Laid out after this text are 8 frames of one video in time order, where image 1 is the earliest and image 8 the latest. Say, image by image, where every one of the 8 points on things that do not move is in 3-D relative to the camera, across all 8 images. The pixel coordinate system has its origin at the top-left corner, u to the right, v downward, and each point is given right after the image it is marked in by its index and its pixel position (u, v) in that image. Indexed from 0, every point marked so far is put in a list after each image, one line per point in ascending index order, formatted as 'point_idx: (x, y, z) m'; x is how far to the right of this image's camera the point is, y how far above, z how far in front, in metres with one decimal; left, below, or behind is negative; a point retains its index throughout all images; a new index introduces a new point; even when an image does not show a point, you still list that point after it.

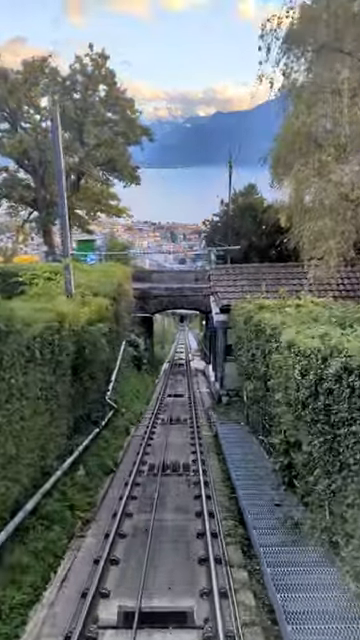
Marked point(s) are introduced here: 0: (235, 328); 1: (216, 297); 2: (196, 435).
0: (+1.1, -0.1, +15.8) m
1: (+0.8, +0.5, +18.0) m
2: (+0.3, -1.8, +13.6) m
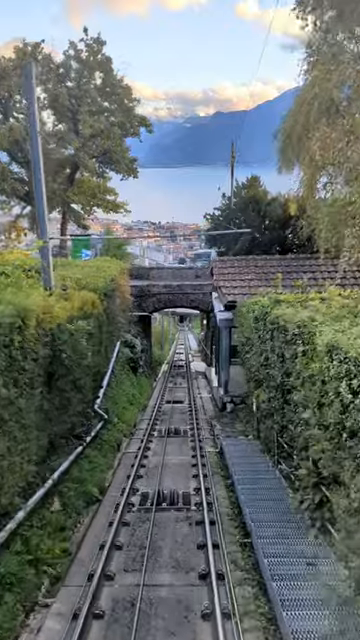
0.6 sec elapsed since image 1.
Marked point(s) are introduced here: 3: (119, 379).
0: (+1.0, -0.1, +13.9) m
1: (+0.8, +0.5, +16.1) m
2: (+0.2, -1.8, +11.7) m
3: (-1.4, -1.4, +19.3) m
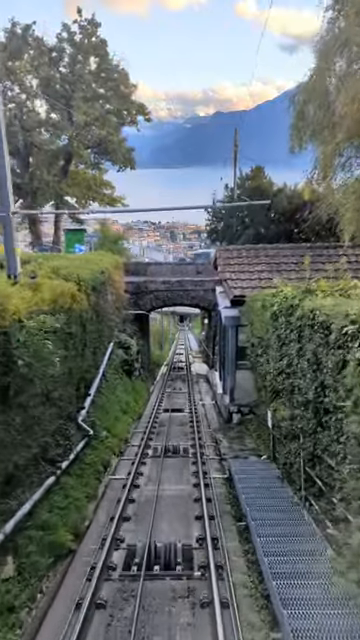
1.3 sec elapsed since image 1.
0: (+1.0, 0.0, +11.7) m
1: (+0.8, +0.6, +13.9) m
2: (+0.2, -1.8, +9.6) m
3: (-1.4, -1.3, +17.2) m
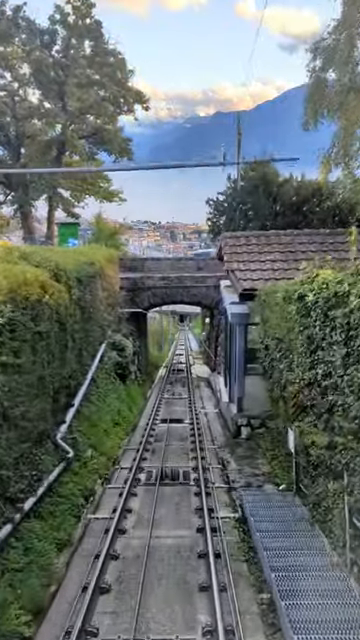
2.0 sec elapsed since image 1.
0: (+1.0, 0.0, +9.7) m
1: (+0.8, +0.6, +11.9) m
2: (+0.2, -1.7, +7.5) m
3: (-1.4, -1.3, +15.2) m
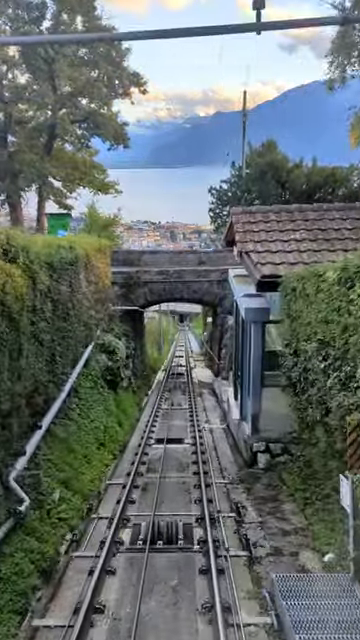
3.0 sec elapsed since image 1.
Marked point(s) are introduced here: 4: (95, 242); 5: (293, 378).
0: (+1.0, 0.0, +7.0) m
1: (+0.7, +0.6, +9.2) m
2: (+0.2, -1.7, +4.9) m
3: (-1.4, -1.2, +12.5) m
4: (-1.9, +1.7, +18.4) m
5: (+1.1, -0.6, +7.9) m
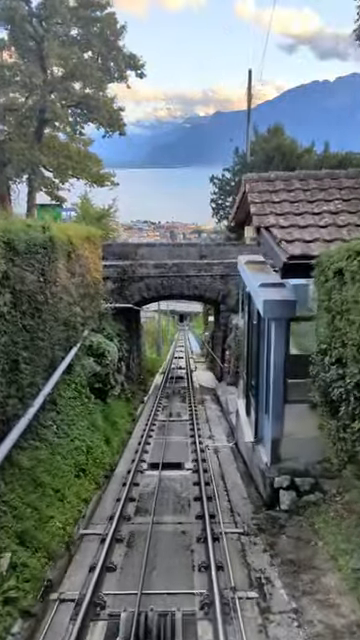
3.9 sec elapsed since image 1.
0: (+1.0, +0.1, +4.8) m
1: (+0.7, +0.7, +7.0) m
2: (+0.2, -1.7, +2.6) m
3: (-1.5, -1.2, +10.3) m
4: (-1.9, +1.7, +16.1) m
5: (+1.1, -0.5, +5.7) m
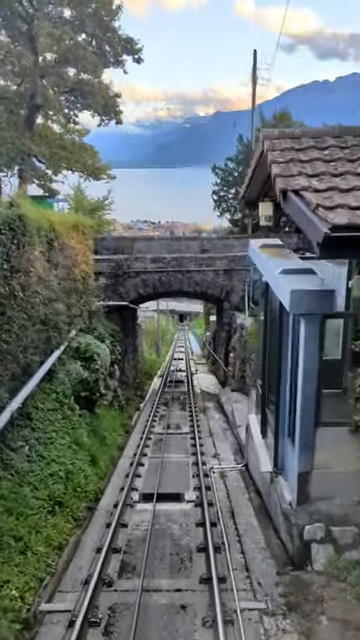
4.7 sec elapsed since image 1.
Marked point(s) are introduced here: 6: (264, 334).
0: (+1.0, +0.1, +3.0) m
1: (+0.7, +0.7, +5.2) m
2: (+0.2, -1.6, +0.8) m
3: (-1.5, -1.2, +8.4) m
4: (-1.9, +1.8, +14.3) m
5: (+1.0, -0.5, +3.9) m
6: (+0.8, -0.1, +7.7) m
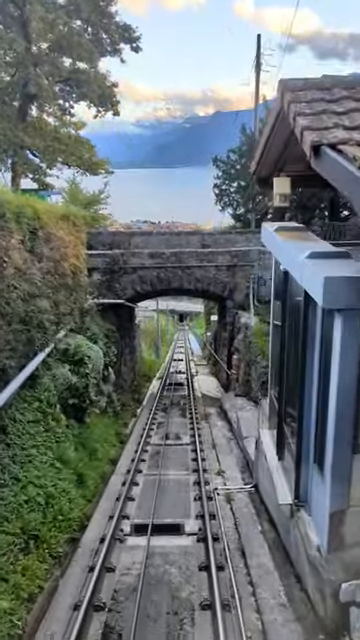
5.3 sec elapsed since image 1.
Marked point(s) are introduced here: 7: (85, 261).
0: (+1.0, +0.1, +1.7) m
1: (+0.7, +0.7, +3.9) m
2: (+0.2, -1.6, -0.5) m
3: (-1.5, -1.2, +7.1) m
4: (-1.9, +1.8, +13.0) m
5: (+1.0, -0.5, +2.6) m
6: (+0.8, -0.1, +6.4) m
7: (-1.7, +1.1, +14.5) m
